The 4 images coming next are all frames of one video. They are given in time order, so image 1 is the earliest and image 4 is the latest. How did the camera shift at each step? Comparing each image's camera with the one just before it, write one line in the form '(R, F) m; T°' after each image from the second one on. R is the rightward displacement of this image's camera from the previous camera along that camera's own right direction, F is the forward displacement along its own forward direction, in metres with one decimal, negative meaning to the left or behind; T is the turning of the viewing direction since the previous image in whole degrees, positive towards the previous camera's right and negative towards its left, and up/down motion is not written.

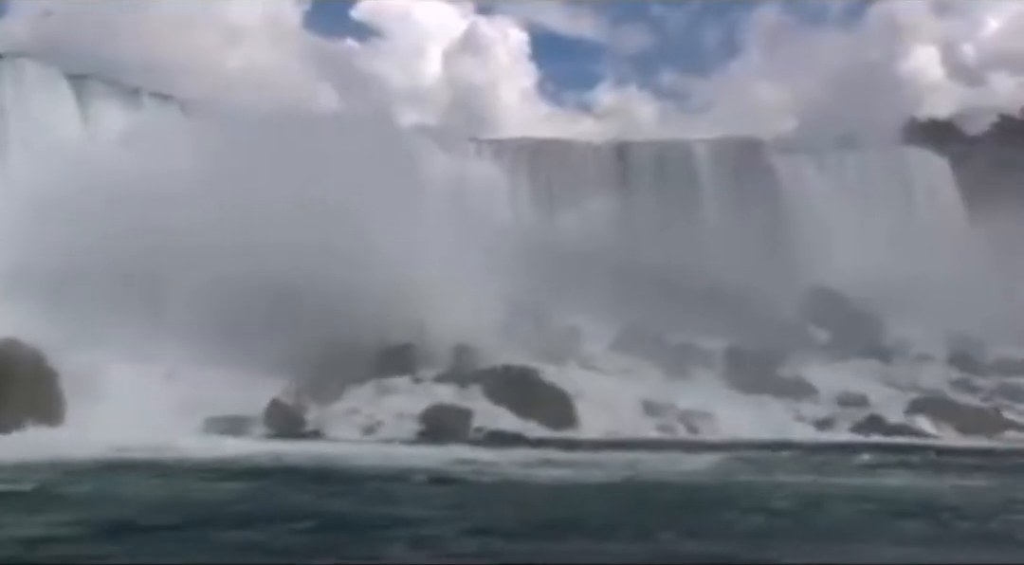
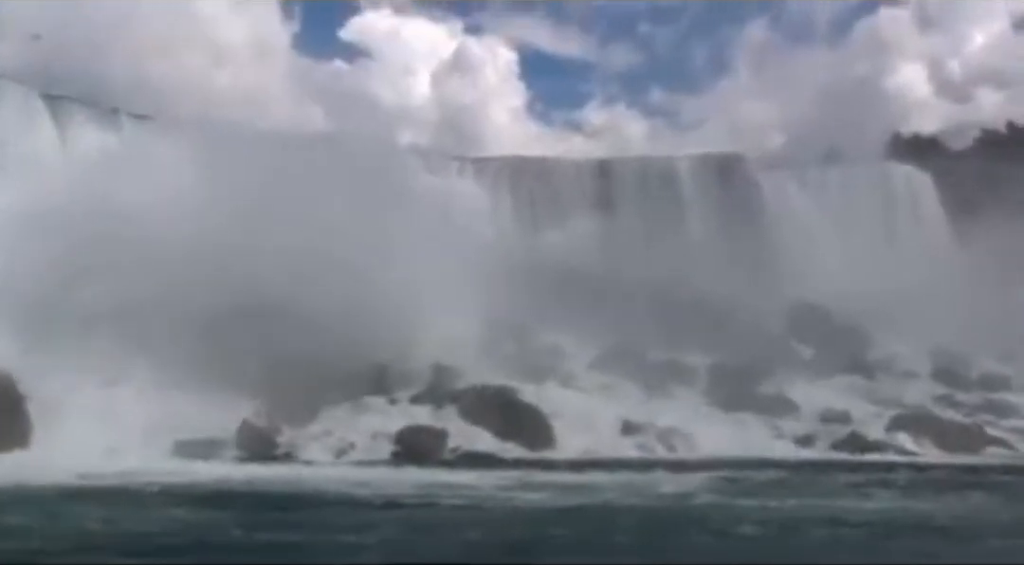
(-0.8, -1.0) m; +2°
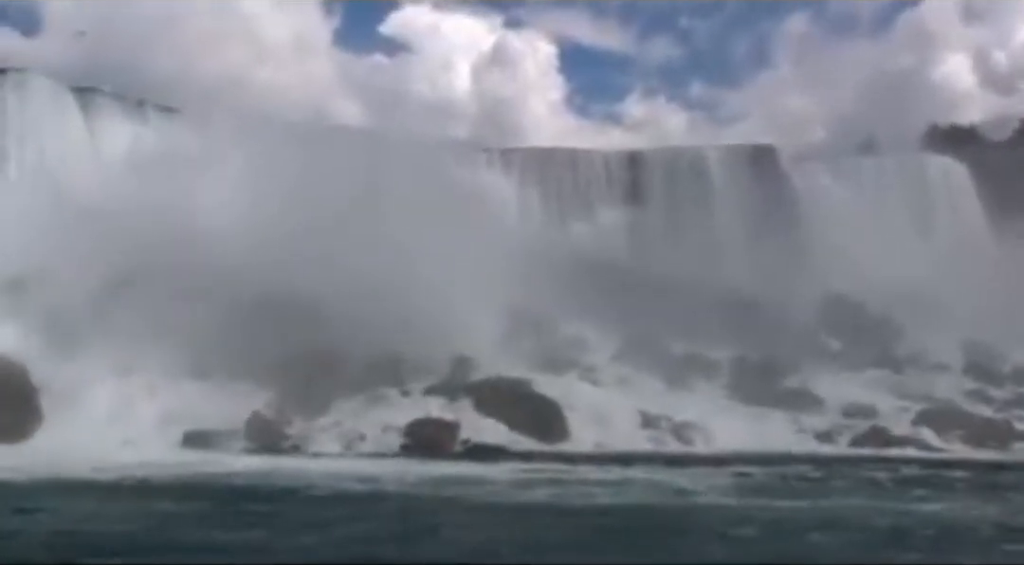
(+0.3, +0.5) m; -2°
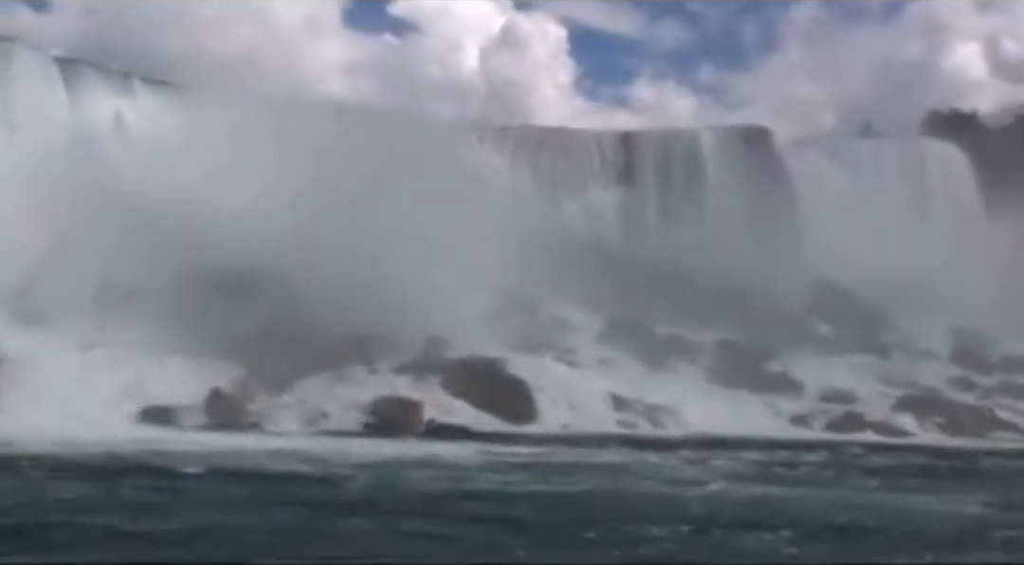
(+0.4, +0.4) m; 0°
